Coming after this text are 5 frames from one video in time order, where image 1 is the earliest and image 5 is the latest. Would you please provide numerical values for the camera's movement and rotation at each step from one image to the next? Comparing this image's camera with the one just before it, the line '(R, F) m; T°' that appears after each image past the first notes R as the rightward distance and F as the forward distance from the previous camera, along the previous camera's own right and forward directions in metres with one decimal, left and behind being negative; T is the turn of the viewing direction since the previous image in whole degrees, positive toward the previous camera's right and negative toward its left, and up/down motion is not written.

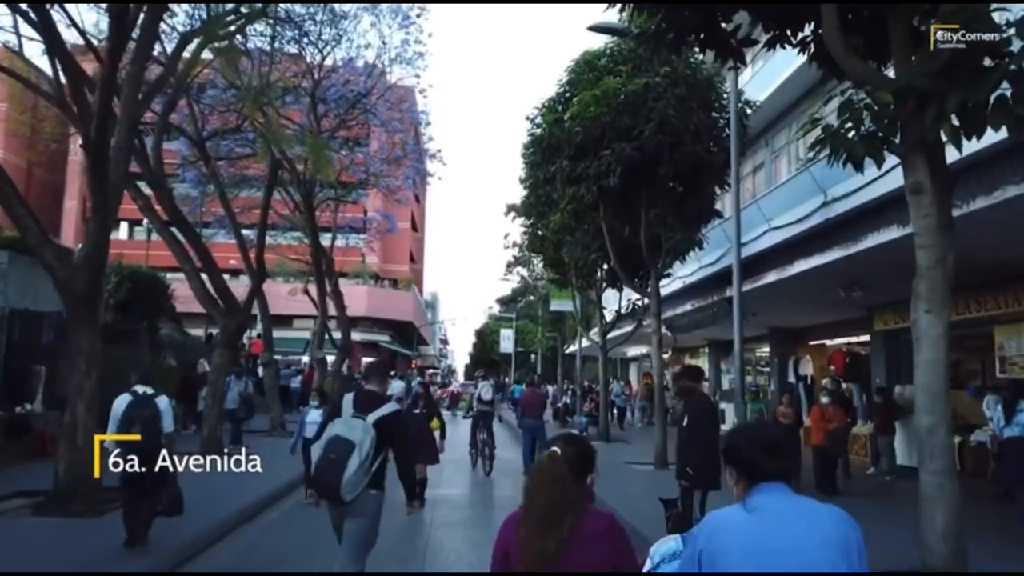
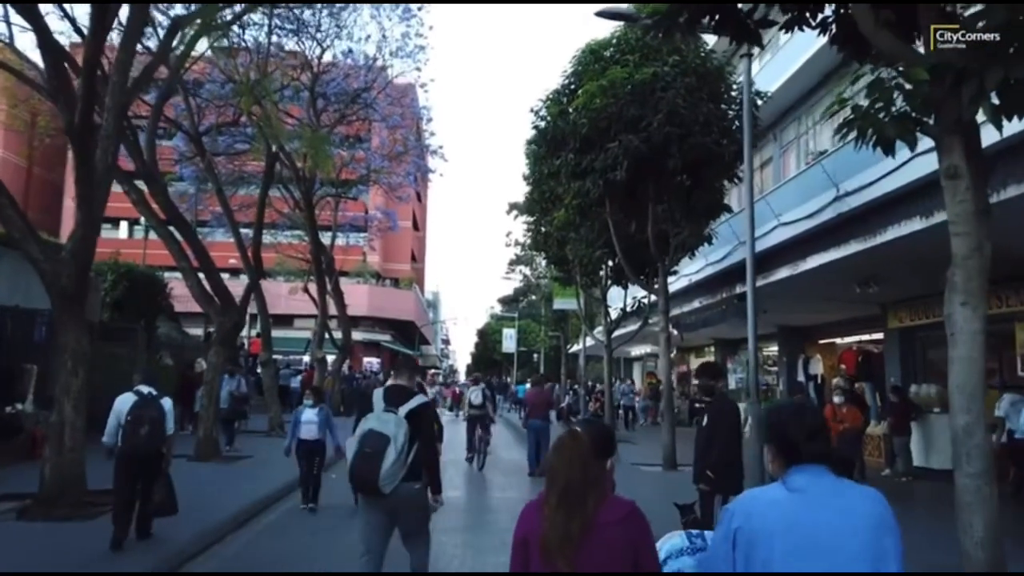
(0.0, +0.5) m; 0°
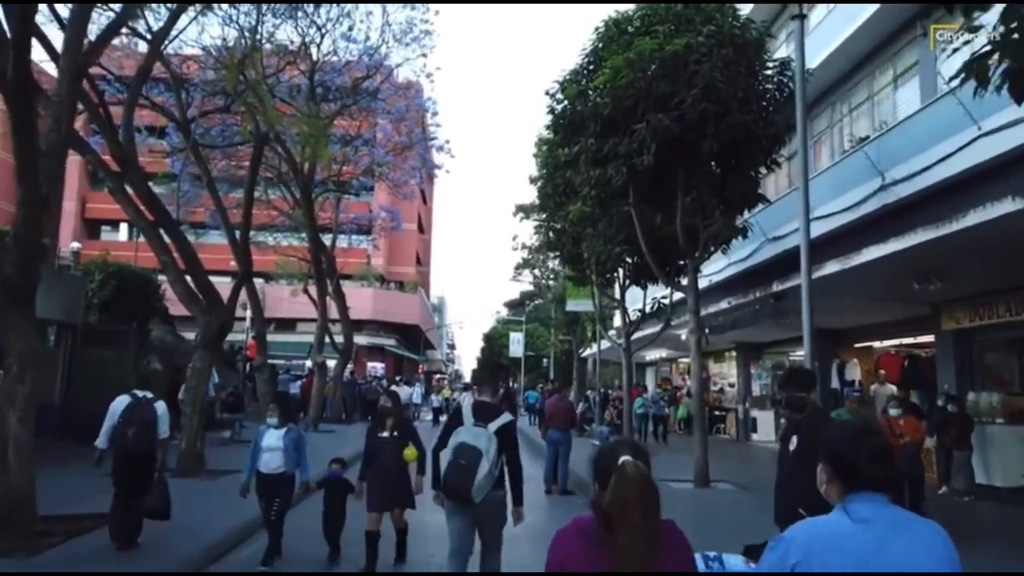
(-0.2, +1.6) m; 0°
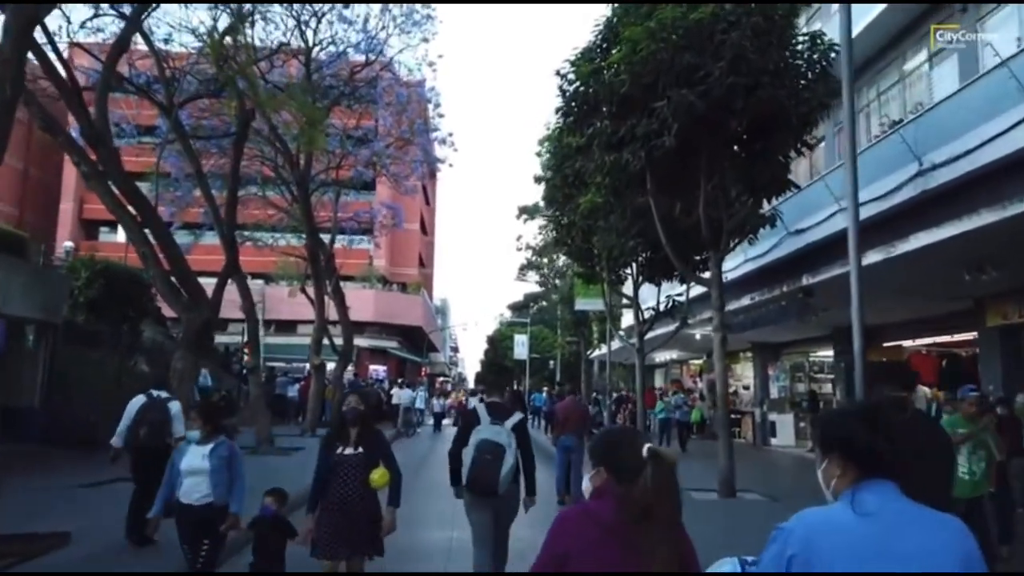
(-0.1, +1.2) m; 0°
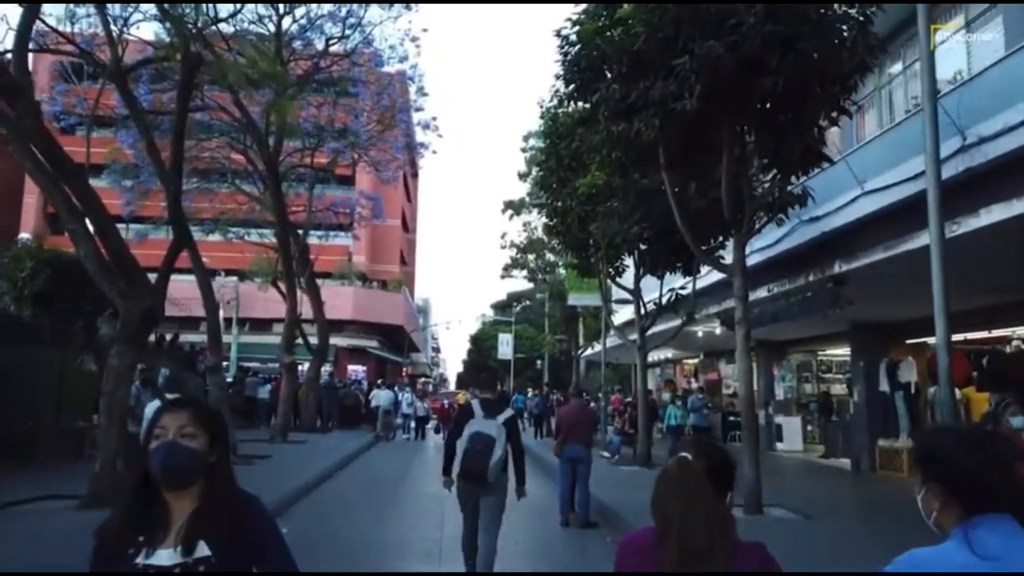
(-0.2, +1.9) m; +1°
